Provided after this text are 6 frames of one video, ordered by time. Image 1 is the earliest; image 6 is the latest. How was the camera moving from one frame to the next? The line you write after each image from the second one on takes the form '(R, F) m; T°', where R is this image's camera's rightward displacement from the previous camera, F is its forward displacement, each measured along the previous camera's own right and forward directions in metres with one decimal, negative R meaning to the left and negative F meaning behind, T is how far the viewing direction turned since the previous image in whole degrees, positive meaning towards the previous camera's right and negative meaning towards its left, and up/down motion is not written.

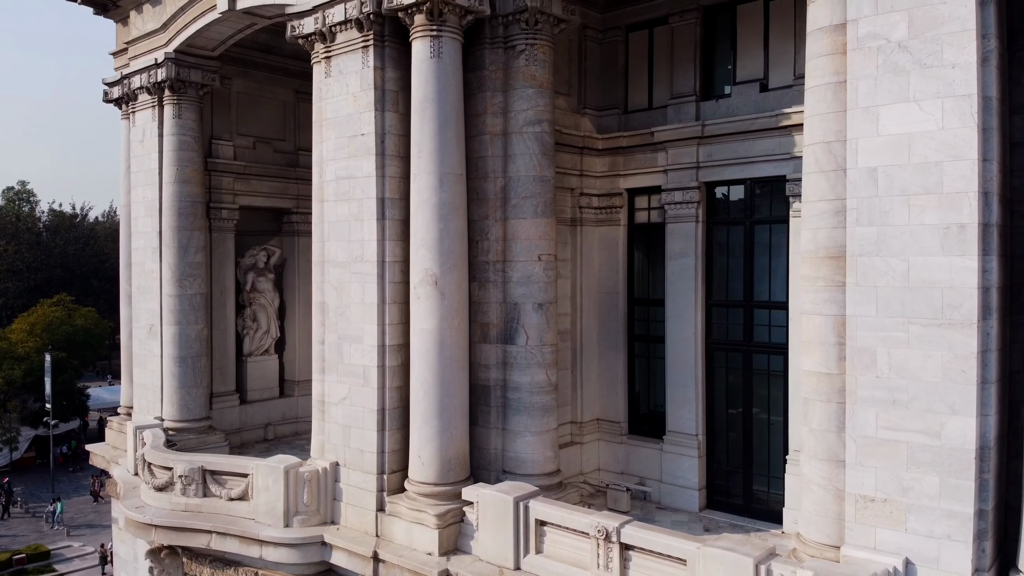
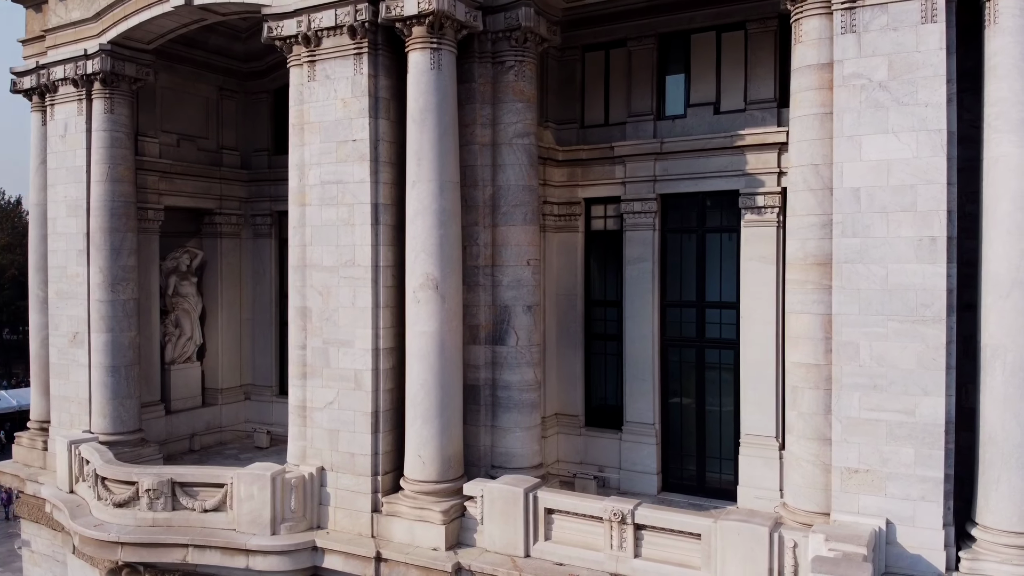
(-2.6, -0.4) m; +12°
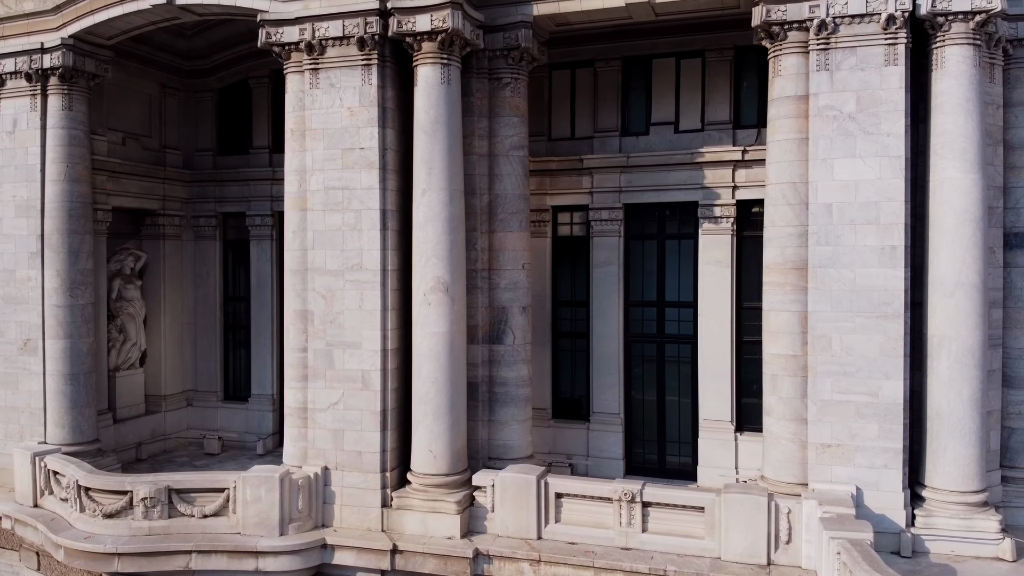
(-2.6, -0.7) m; +11°
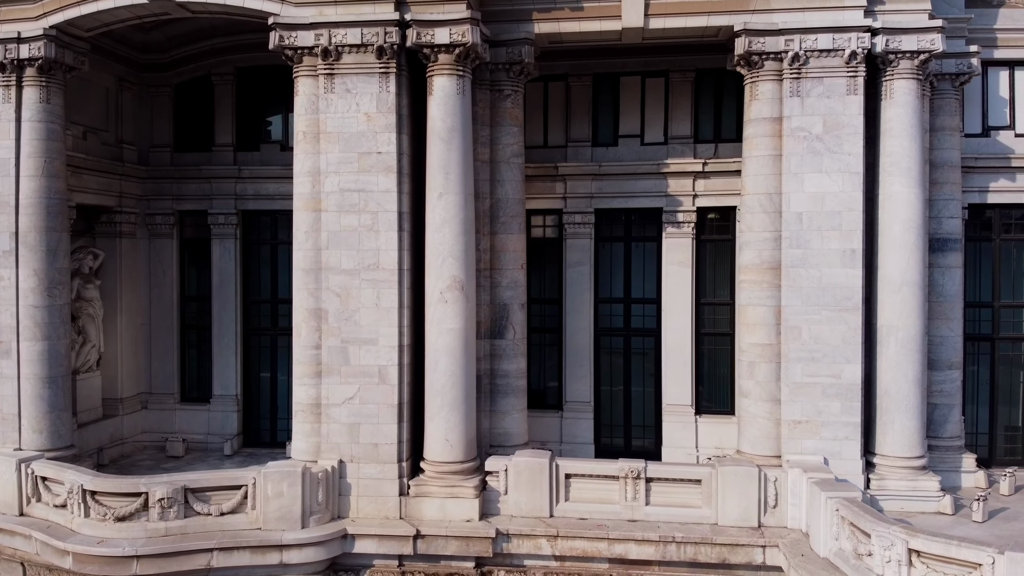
(-2.7, -0.8) m; +10°
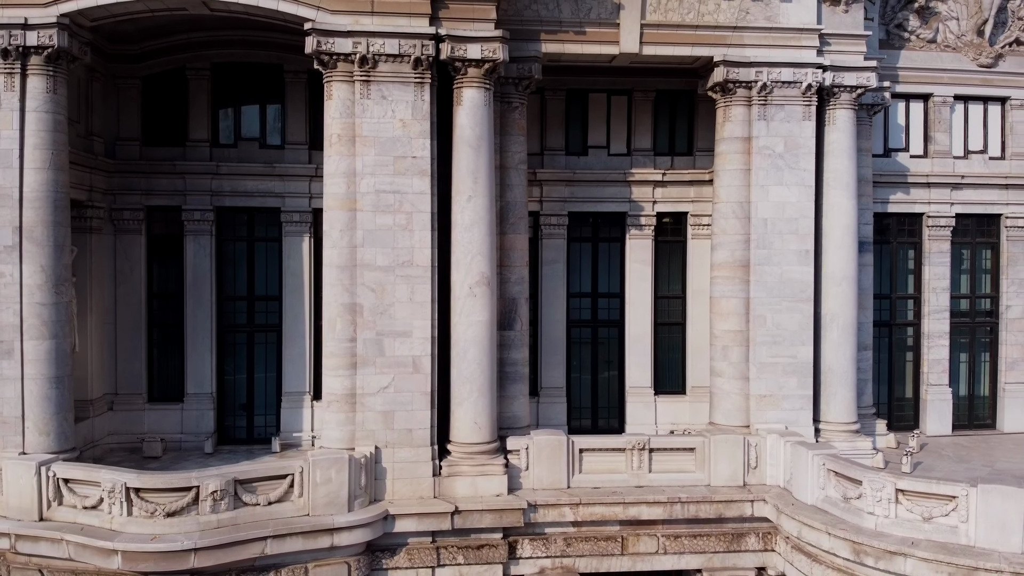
(-3.8, -1.0) m; +12°
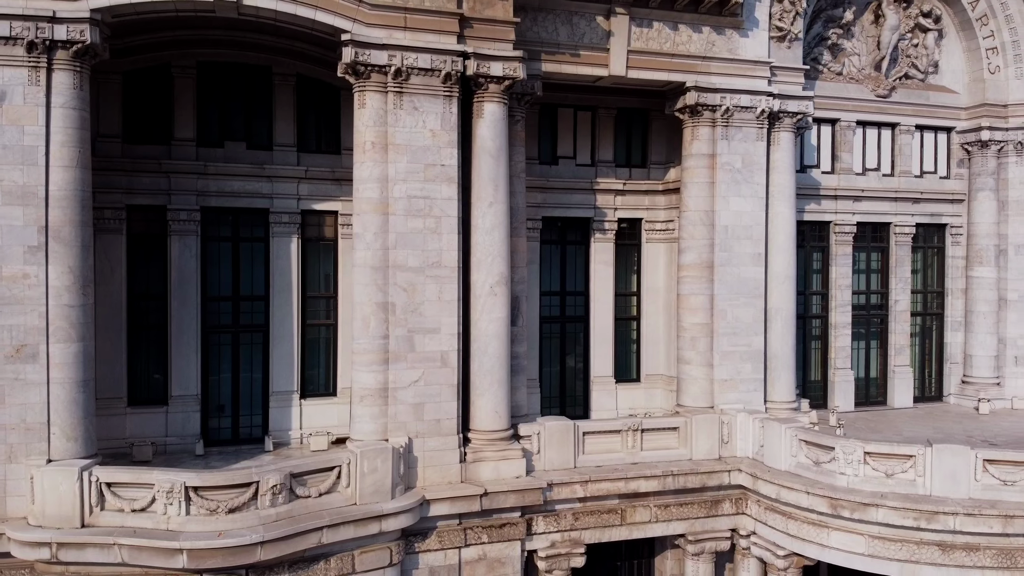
(-3.8, -1.0) m; +12°
